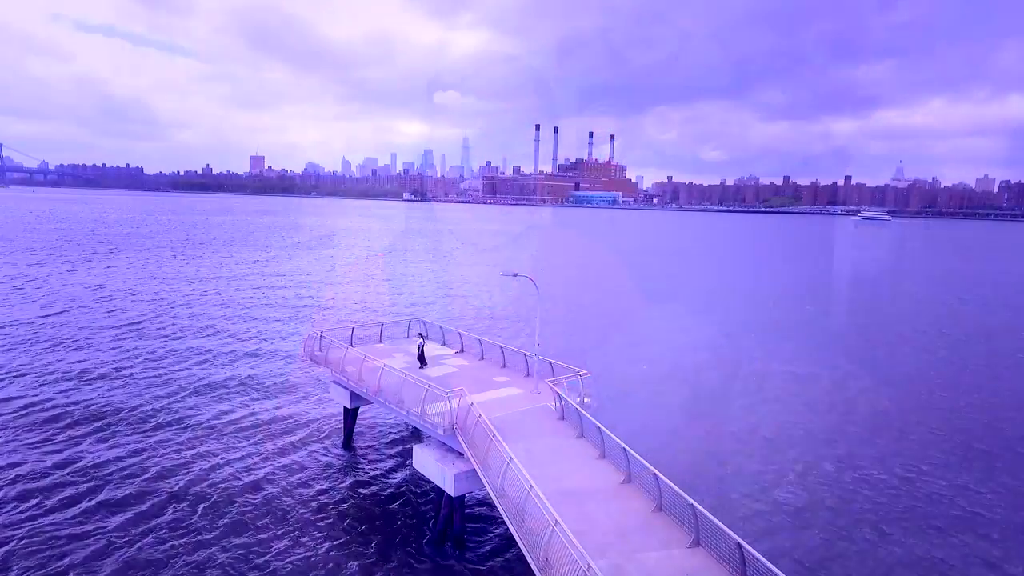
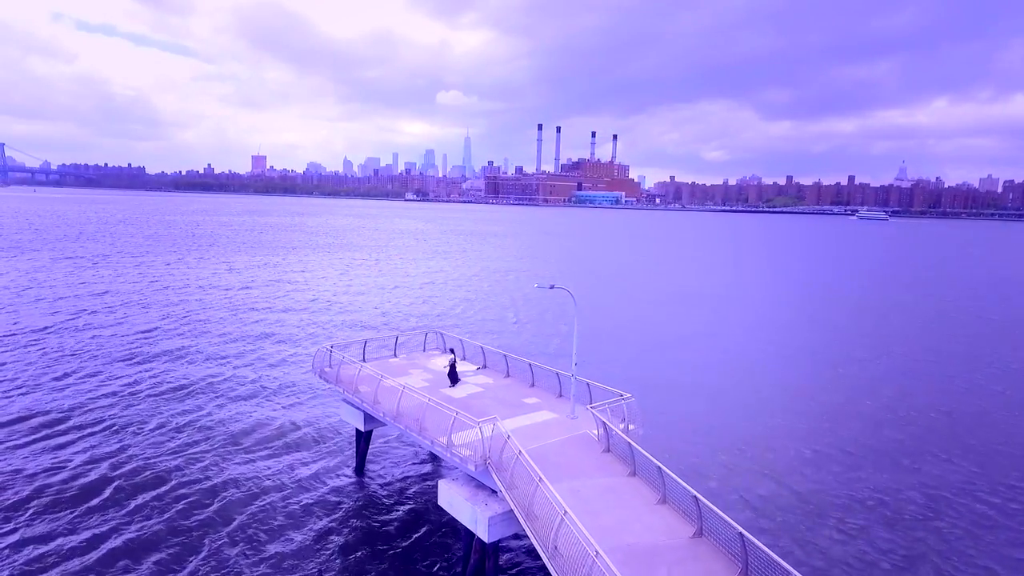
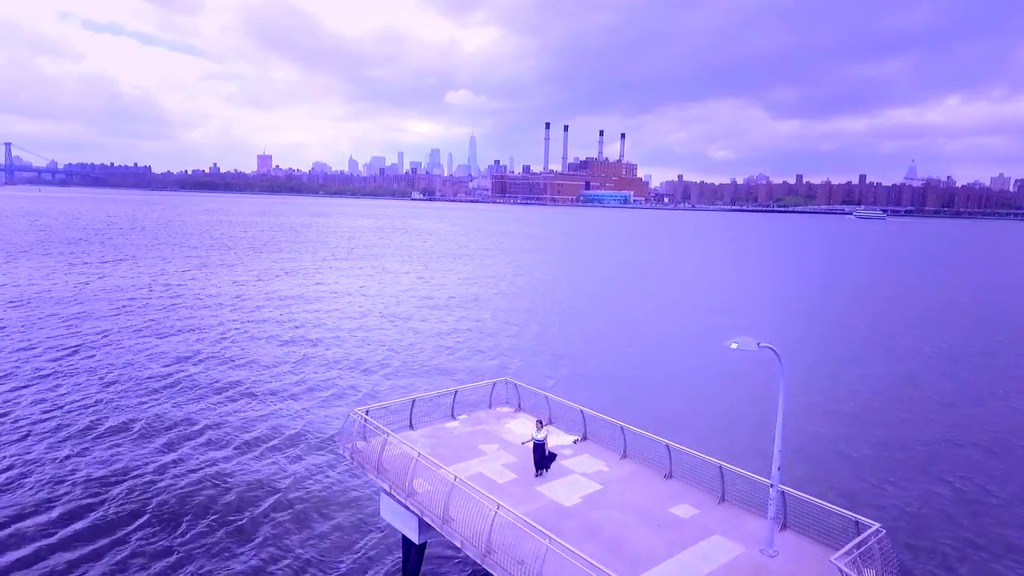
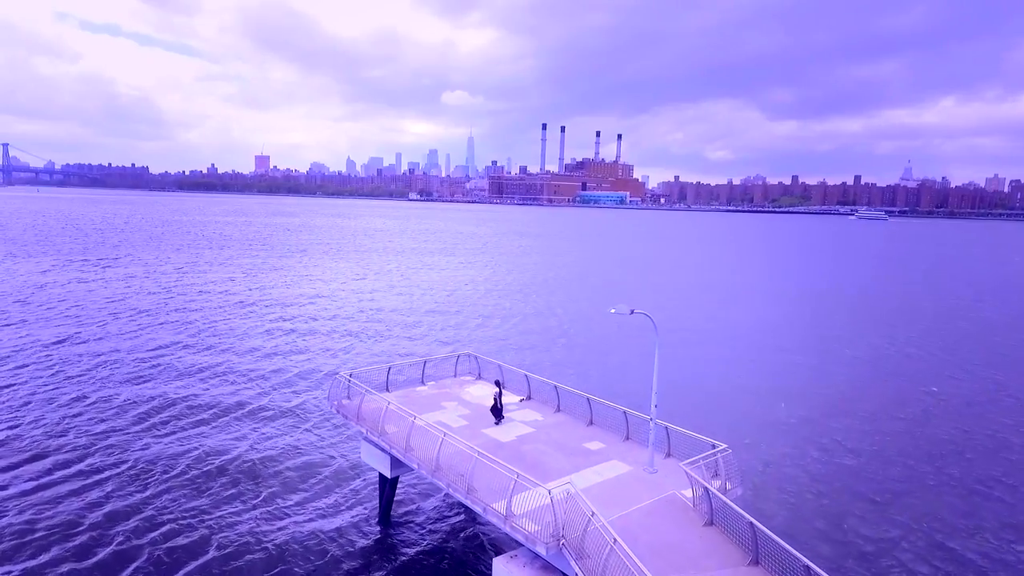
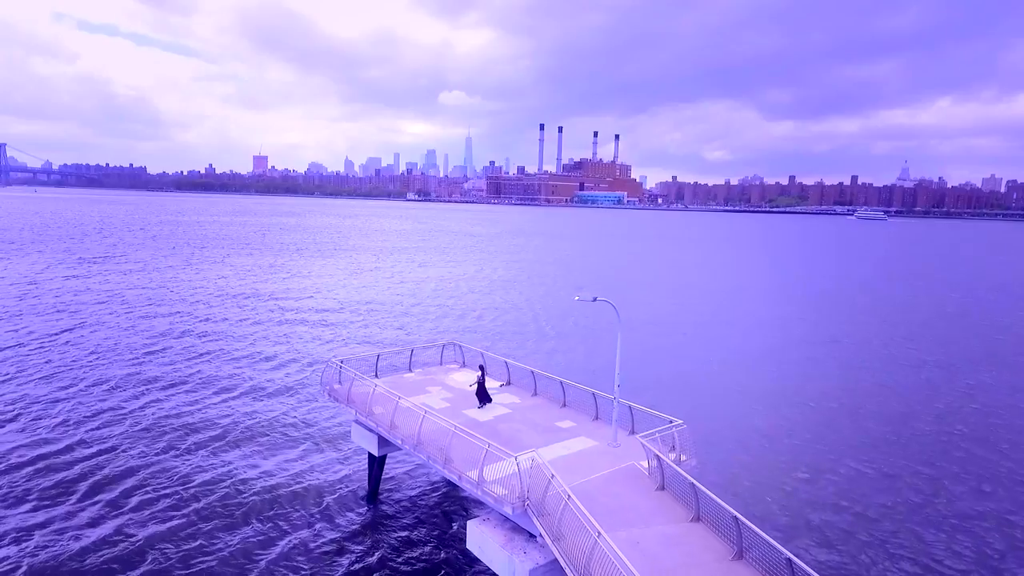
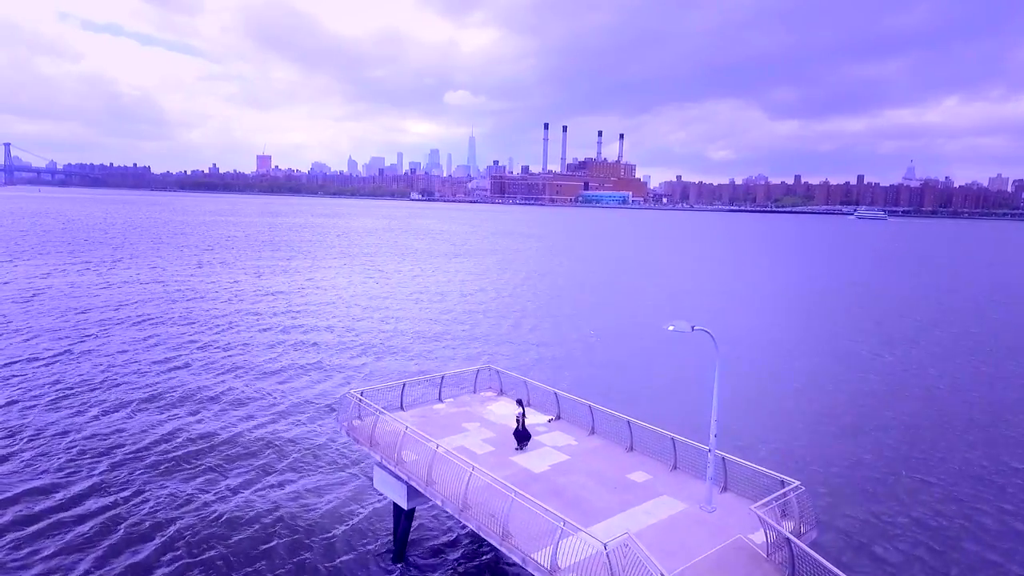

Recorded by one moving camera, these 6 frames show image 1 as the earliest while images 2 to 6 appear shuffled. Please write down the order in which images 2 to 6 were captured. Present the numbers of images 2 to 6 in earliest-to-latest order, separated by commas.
2, 5, 4, 6, 3
